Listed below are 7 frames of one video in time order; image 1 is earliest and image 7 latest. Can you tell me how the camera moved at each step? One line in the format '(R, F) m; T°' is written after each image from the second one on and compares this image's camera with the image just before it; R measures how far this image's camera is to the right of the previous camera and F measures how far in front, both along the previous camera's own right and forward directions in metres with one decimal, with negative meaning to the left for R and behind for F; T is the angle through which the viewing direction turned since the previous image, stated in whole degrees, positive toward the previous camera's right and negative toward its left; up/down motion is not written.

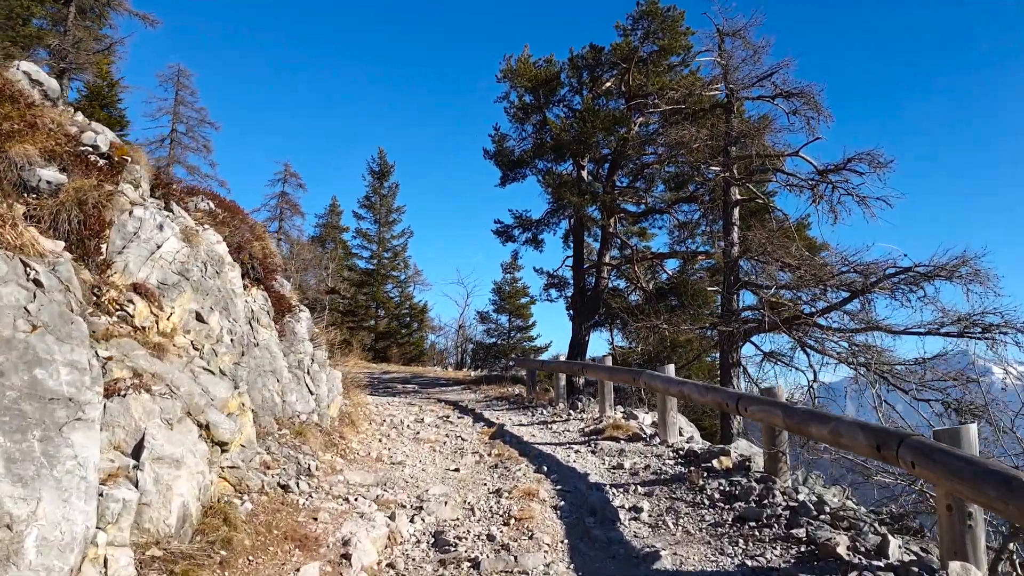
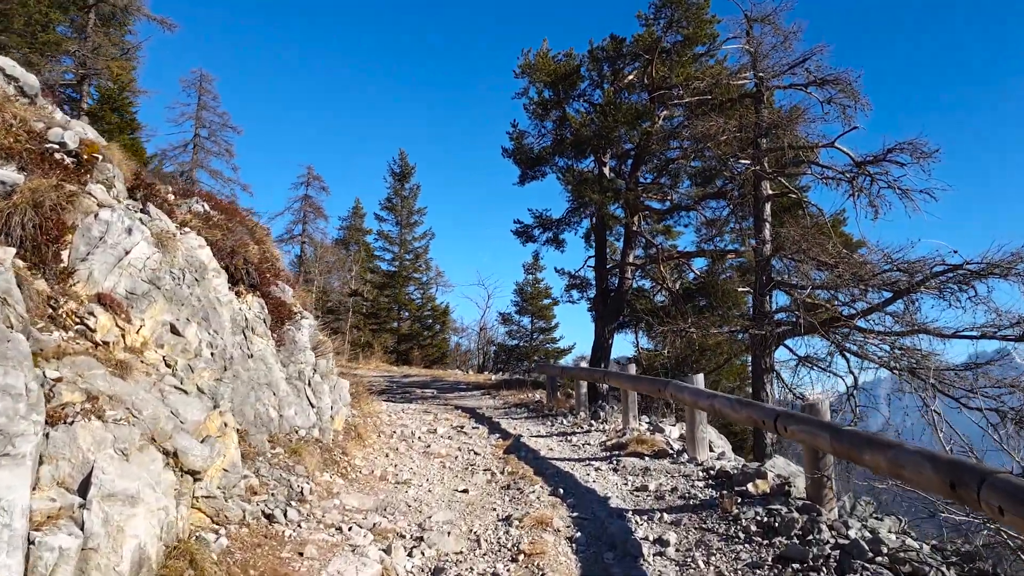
(+0.1, +0.4) m; -2°
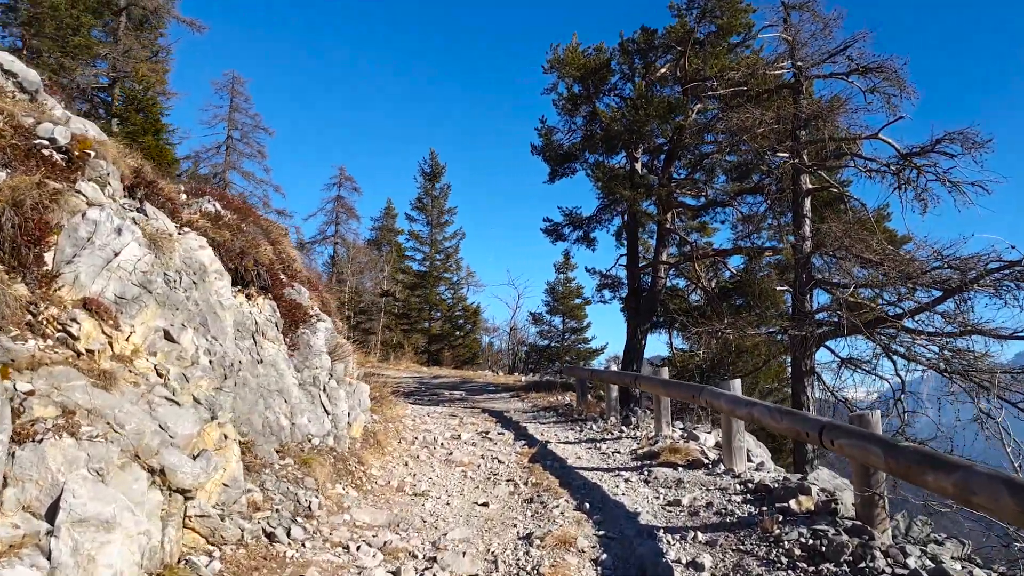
(+0.1, +0.3) m; -3°
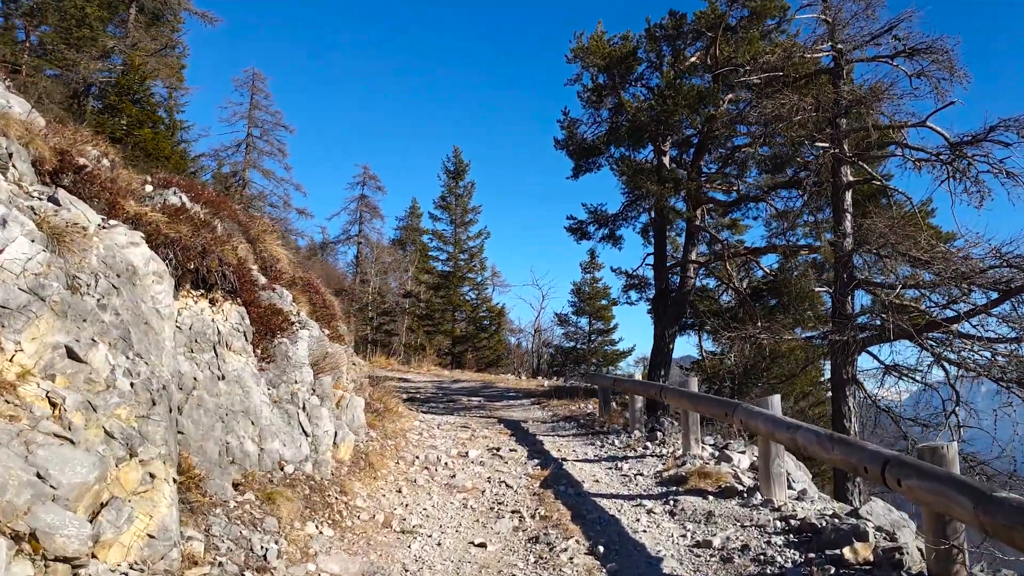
(+0.2, +0.7) m; -3°
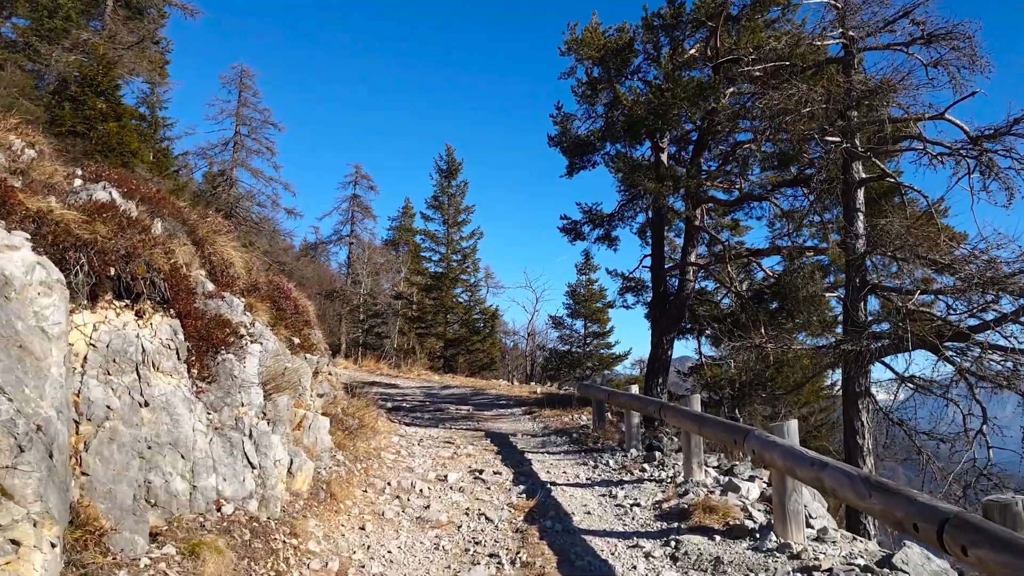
(+0.1, +0.6) m; 0°
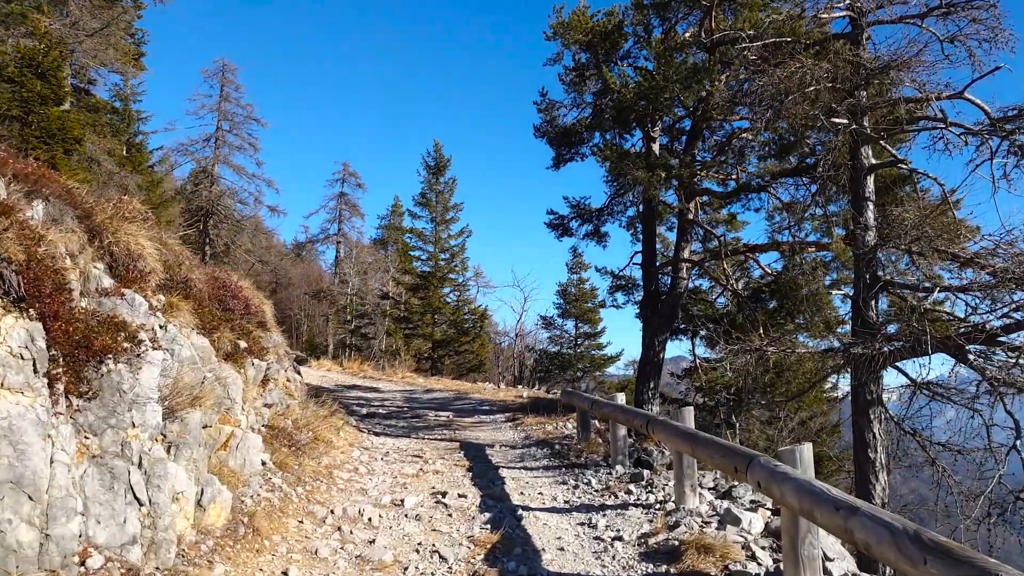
(+0.3, +0.8) m; 0°
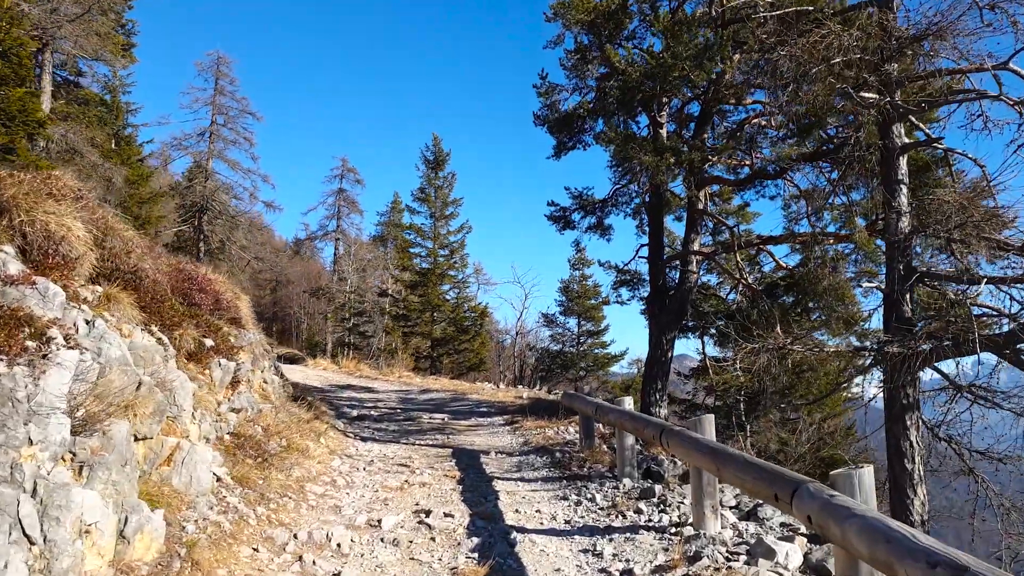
(+0.1, +0.7) m; 0°
